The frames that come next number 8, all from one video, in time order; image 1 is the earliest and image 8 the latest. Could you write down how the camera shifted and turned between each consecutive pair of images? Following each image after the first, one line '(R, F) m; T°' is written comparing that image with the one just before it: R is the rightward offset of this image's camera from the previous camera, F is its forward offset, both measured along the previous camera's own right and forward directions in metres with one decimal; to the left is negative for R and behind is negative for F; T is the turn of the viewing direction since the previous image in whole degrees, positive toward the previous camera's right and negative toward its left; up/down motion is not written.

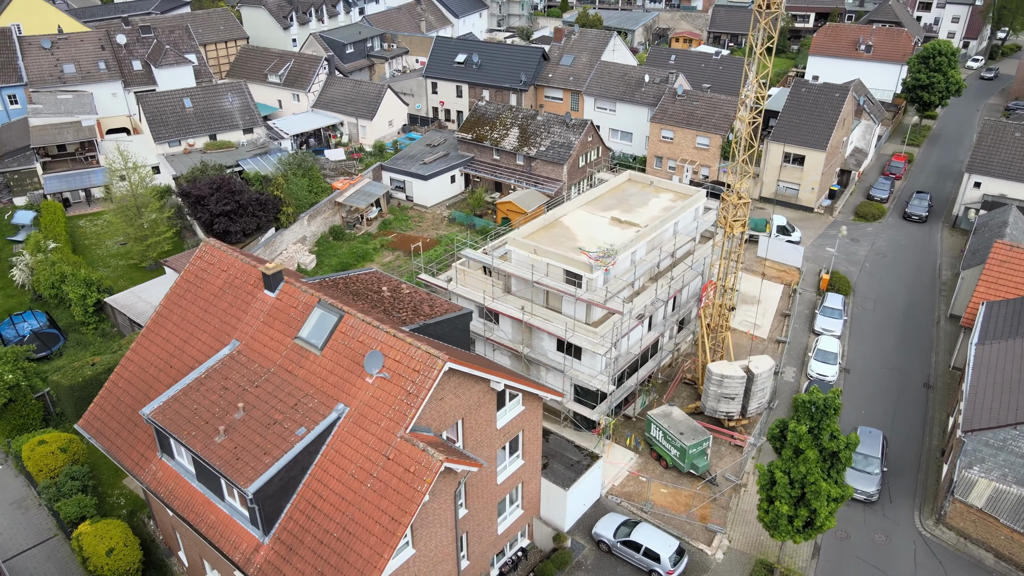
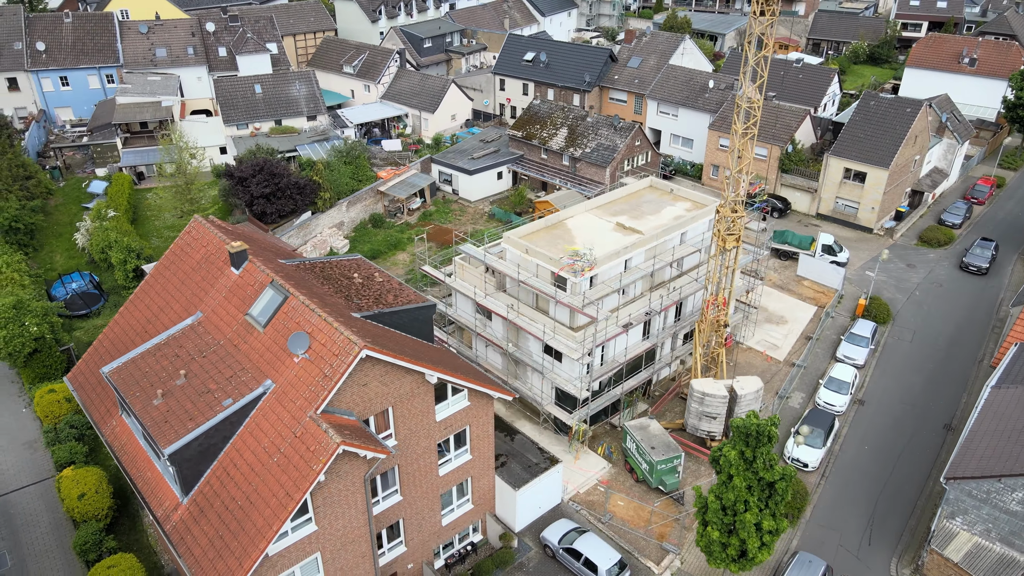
(+4.5, +0.2) m; -8°
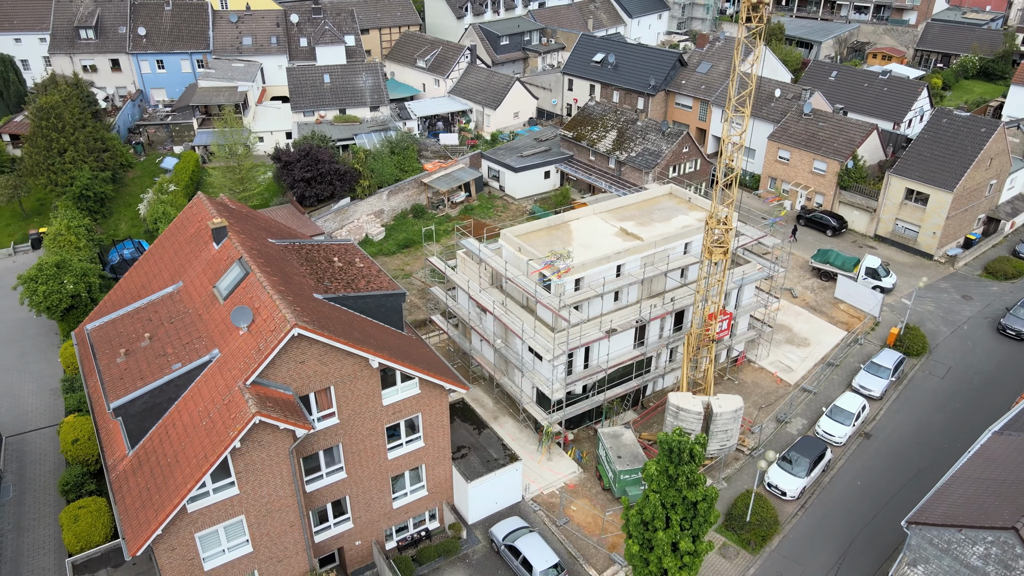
(+4.5, +0.1) m; -8°
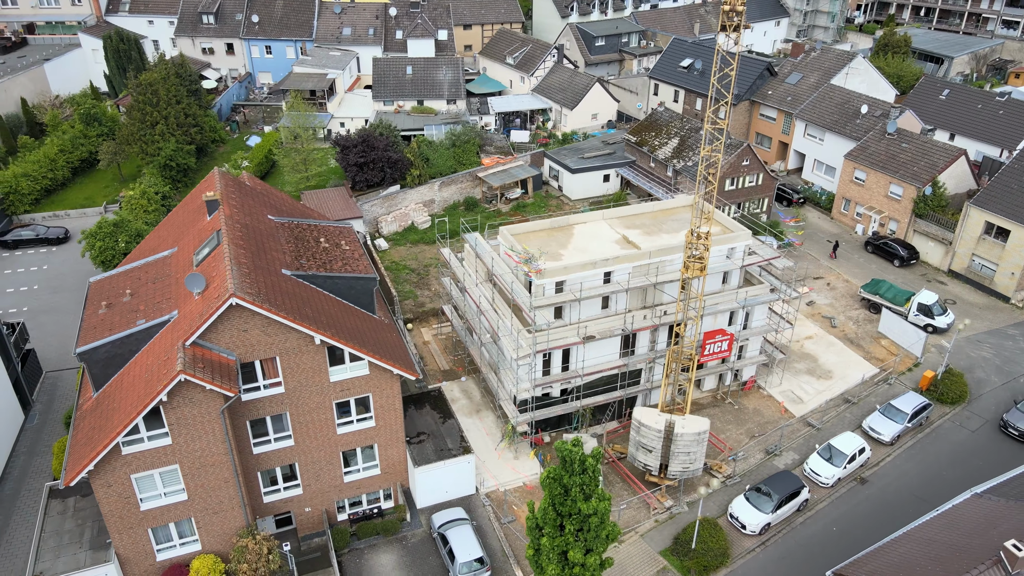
(+5.5, +0.2) m; -10°
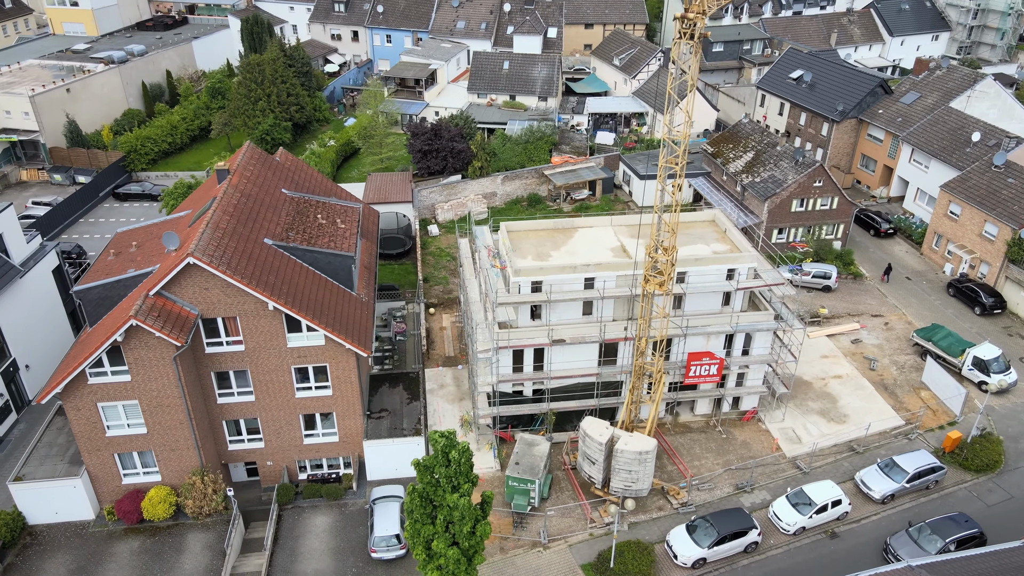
(+6.6, +0.4) m; -12°
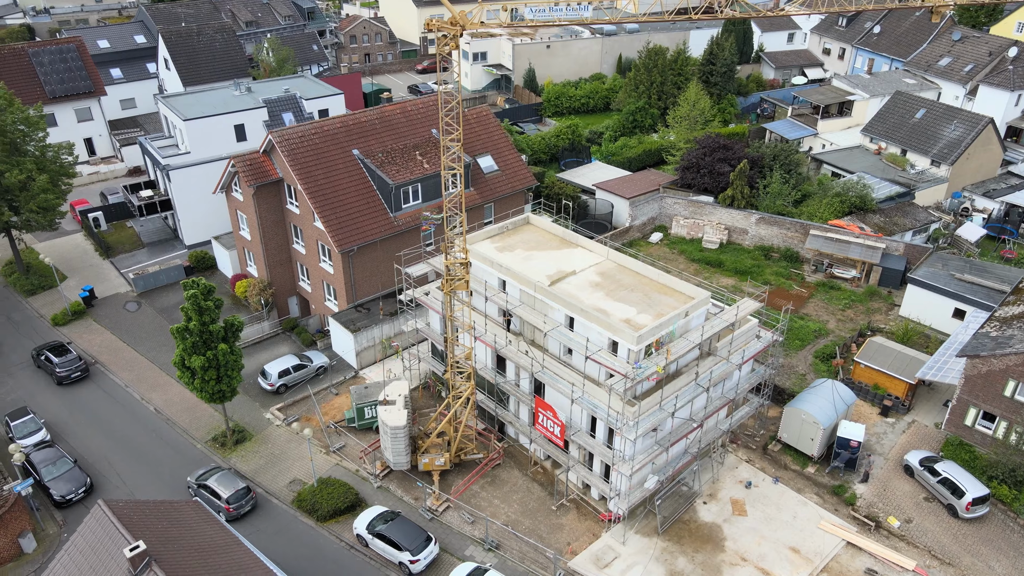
(+23.6, +9.2) m; -47°
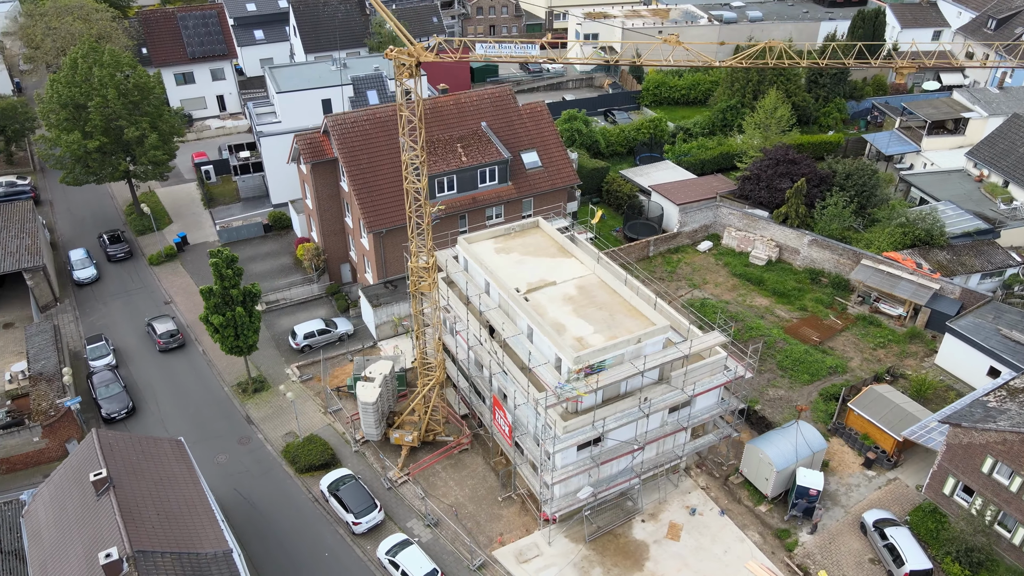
(+6.8, -1.0) m; -12°
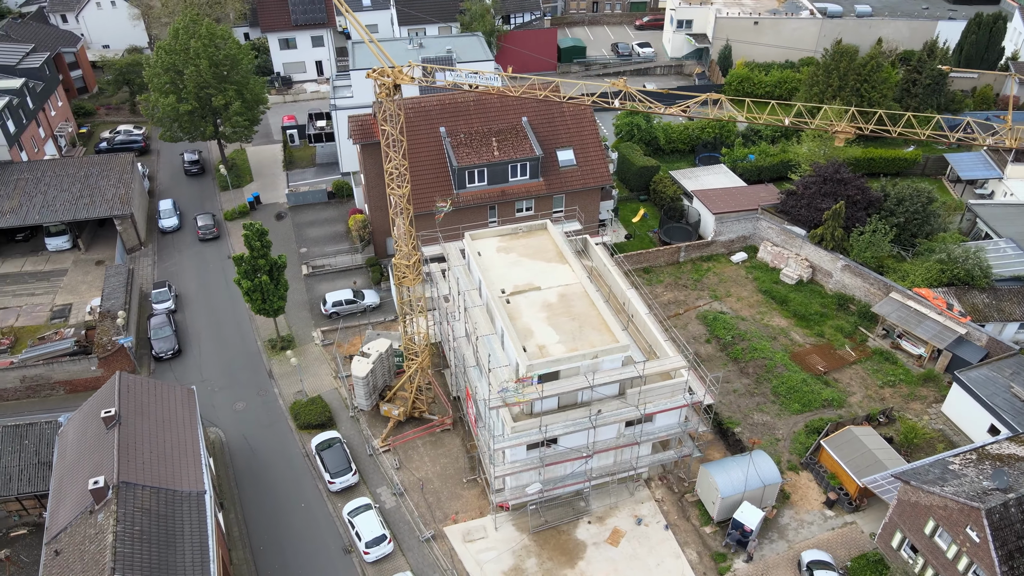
(+5.7, -1.4) m; -9°
